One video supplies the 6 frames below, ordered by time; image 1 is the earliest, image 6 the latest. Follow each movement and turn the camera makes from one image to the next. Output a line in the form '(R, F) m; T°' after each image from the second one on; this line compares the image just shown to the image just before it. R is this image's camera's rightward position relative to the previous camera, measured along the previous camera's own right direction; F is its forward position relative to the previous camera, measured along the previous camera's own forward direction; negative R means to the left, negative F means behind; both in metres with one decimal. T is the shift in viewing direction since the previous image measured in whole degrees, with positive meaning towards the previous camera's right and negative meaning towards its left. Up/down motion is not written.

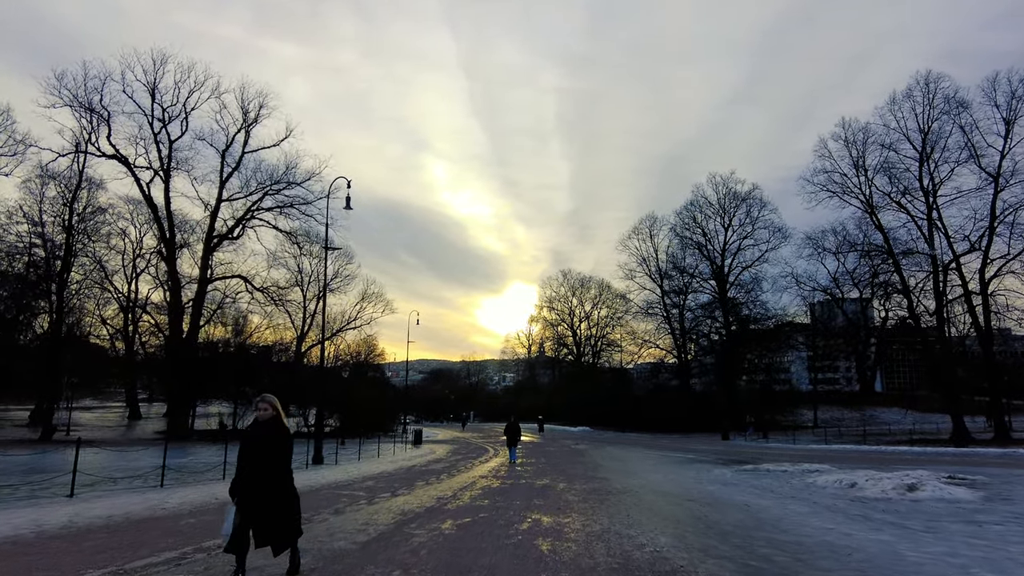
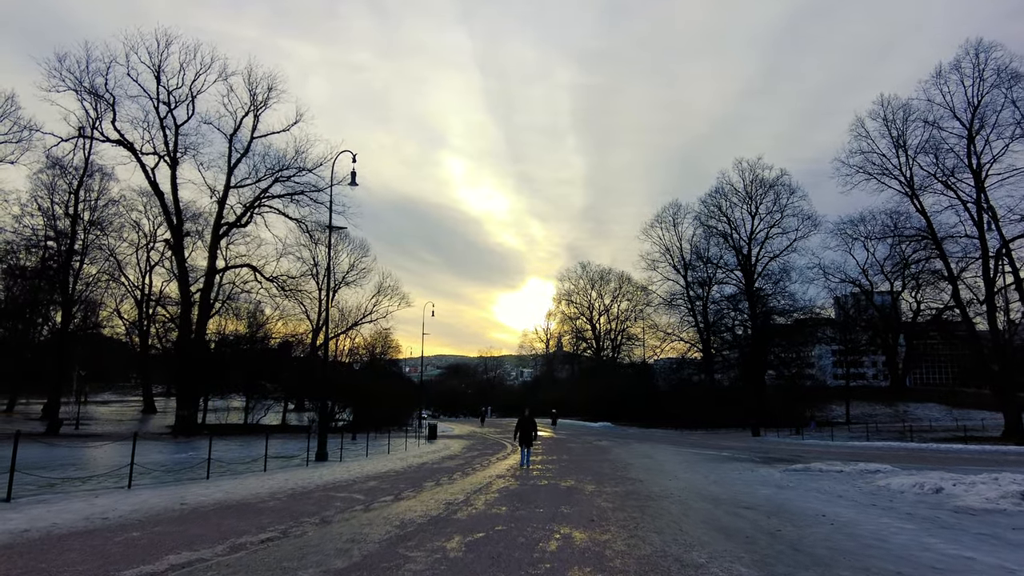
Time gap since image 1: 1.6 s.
(-0.1, +1.5) m; -2°
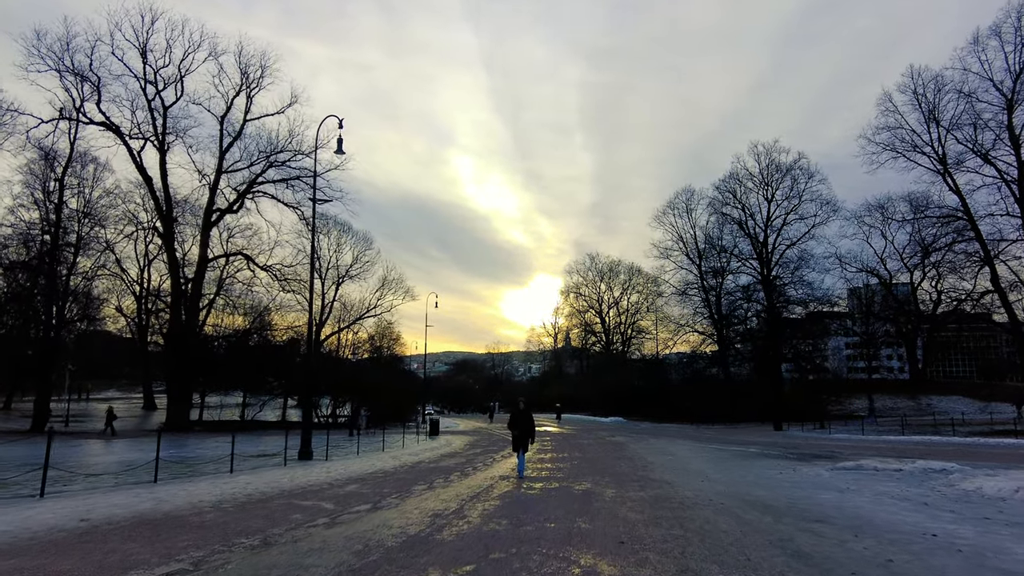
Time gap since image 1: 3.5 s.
(+0.1, +1.8) m; -1°
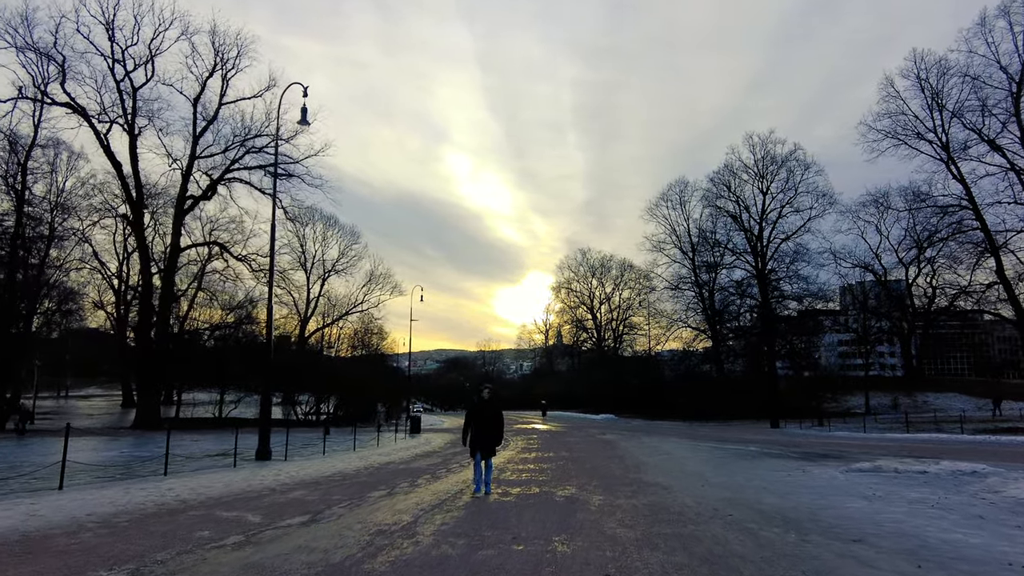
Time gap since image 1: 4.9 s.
(+0.3, +1.4) m; +1°
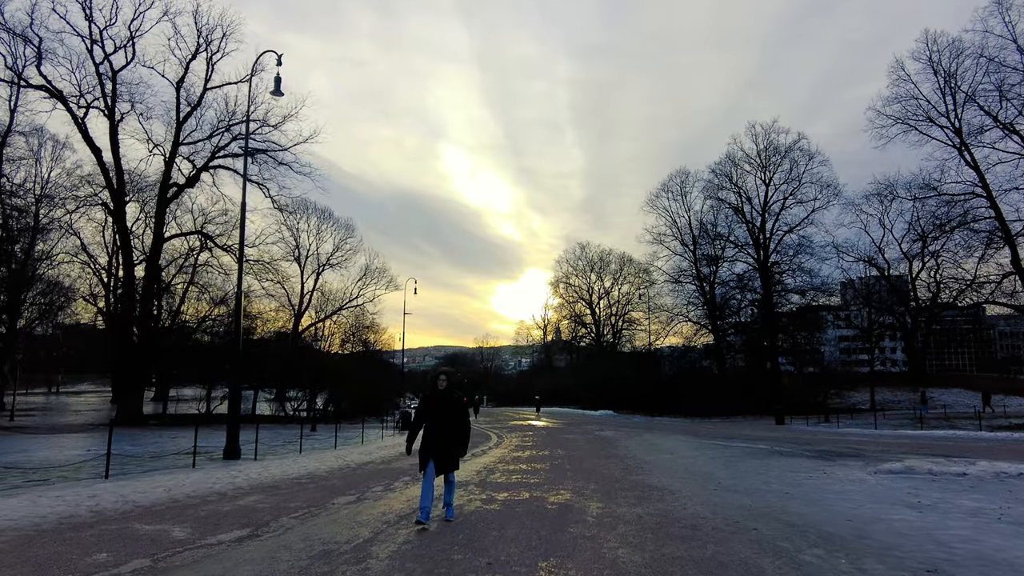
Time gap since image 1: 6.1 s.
(+0.2, +1.1) m; 0°
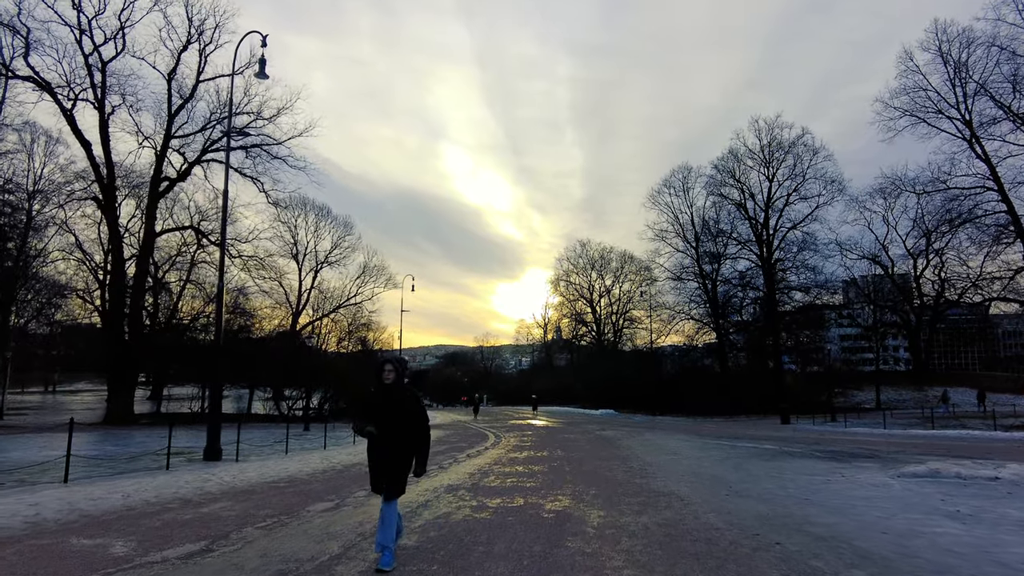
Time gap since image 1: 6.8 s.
(+0.1, +0.7) m; 0°
